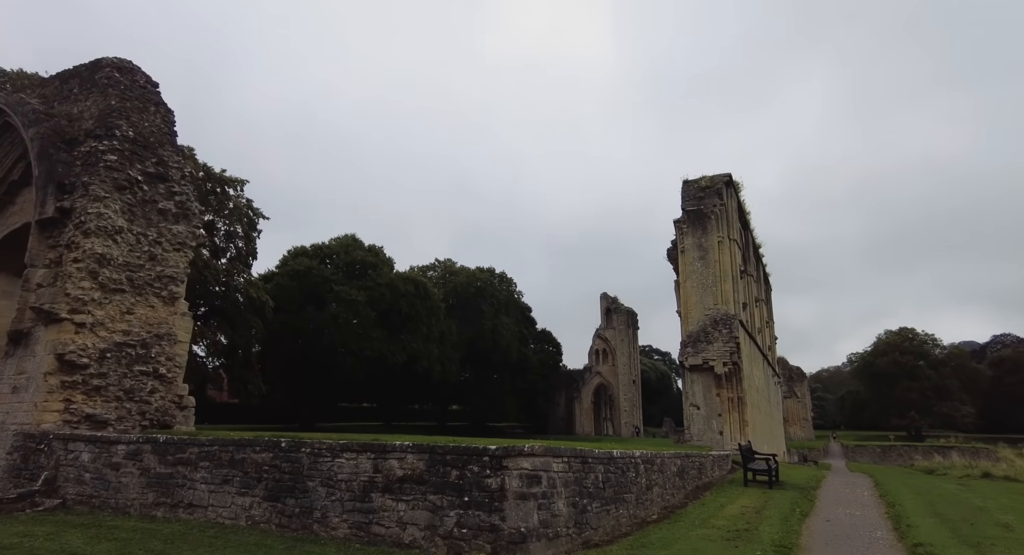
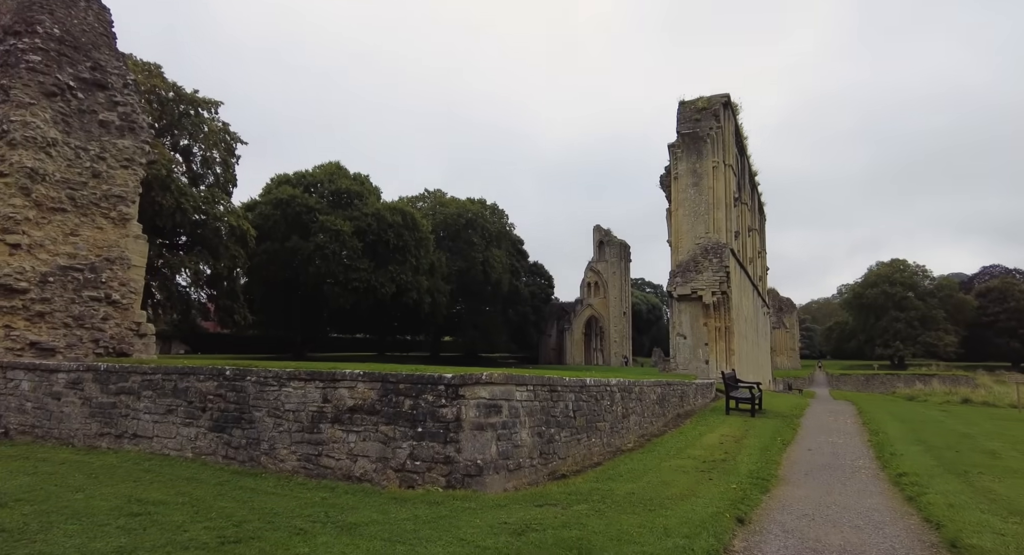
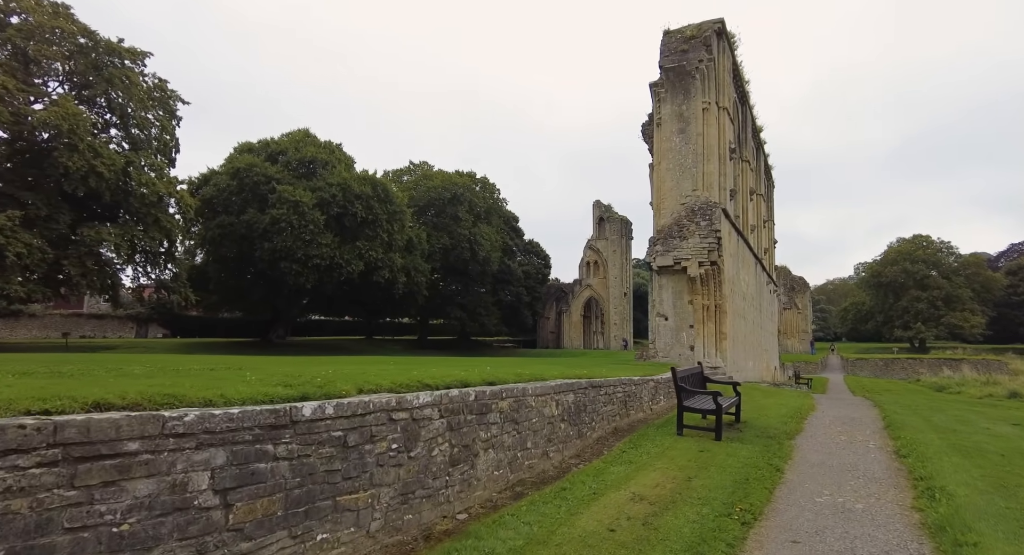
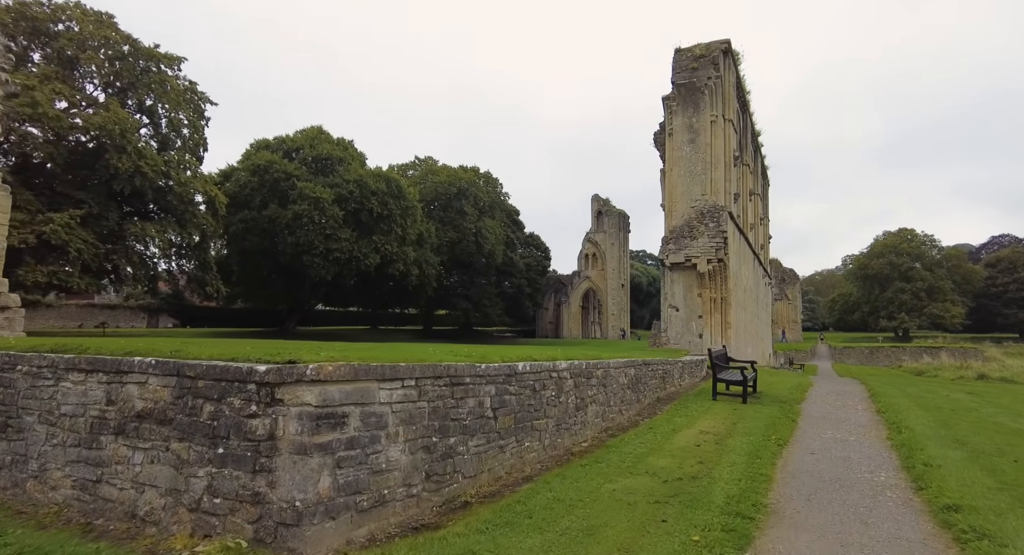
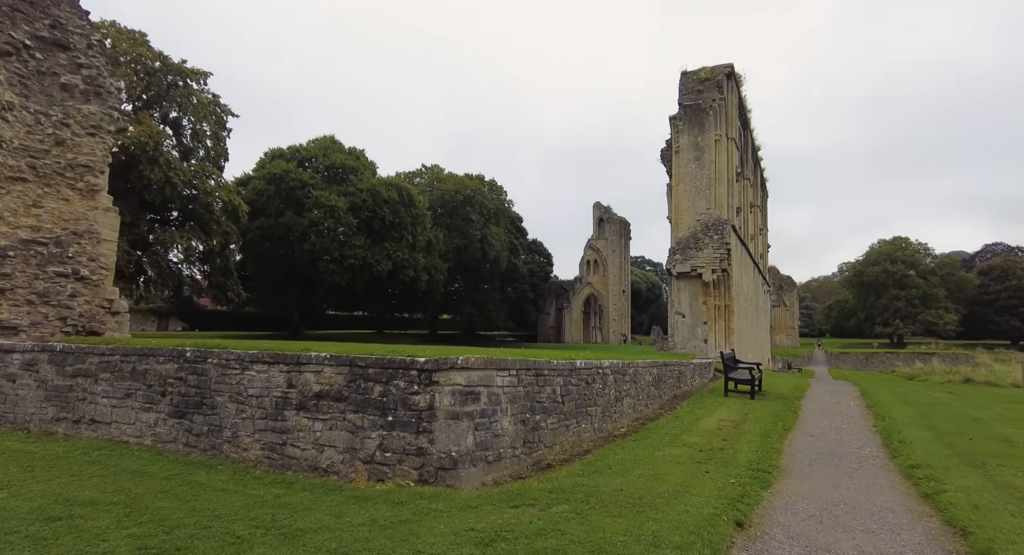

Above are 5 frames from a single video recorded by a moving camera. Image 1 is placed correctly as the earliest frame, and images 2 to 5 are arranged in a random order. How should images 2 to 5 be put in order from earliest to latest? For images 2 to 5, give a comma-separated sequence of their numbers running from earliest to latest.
2, 5, 4, 3
